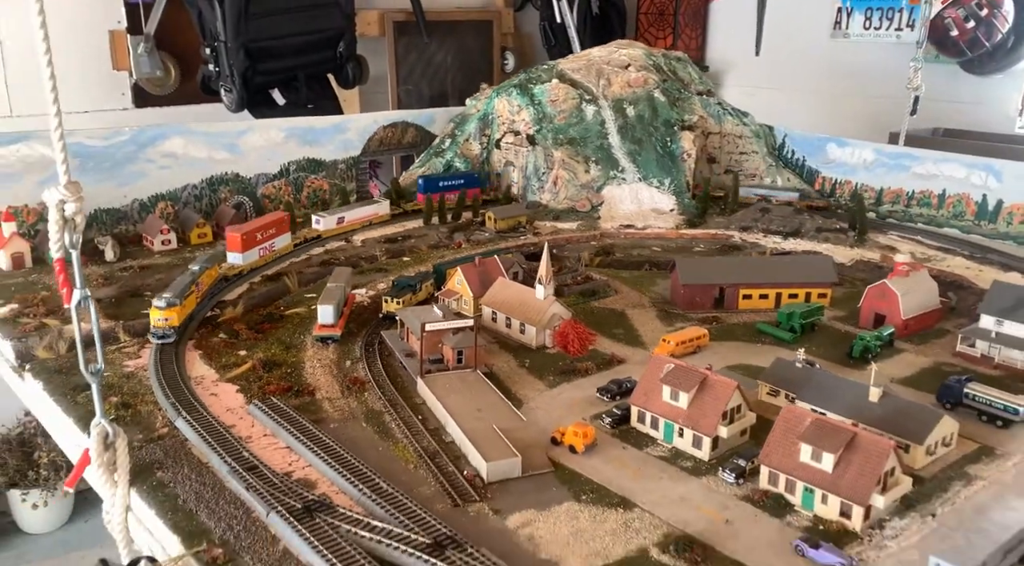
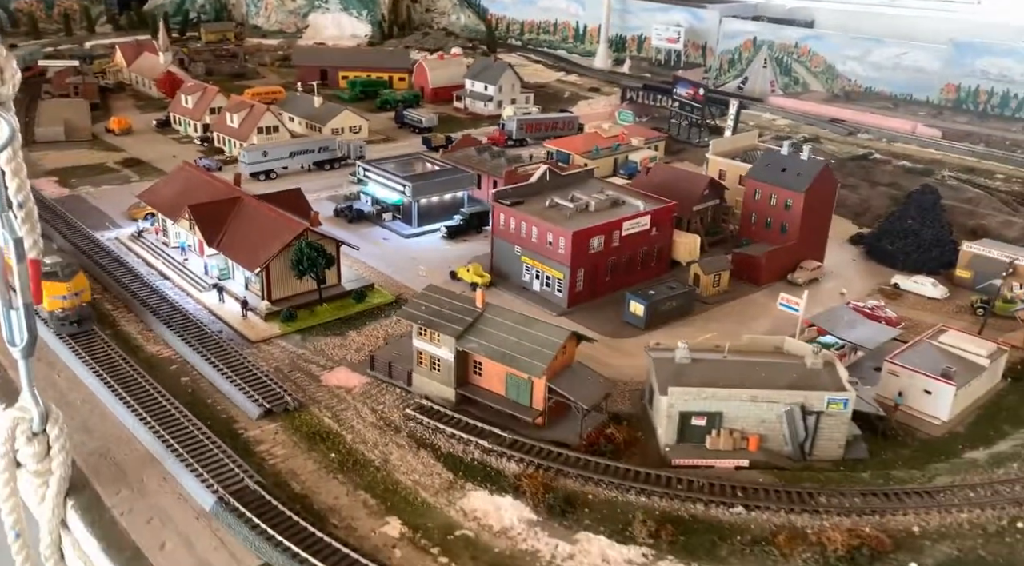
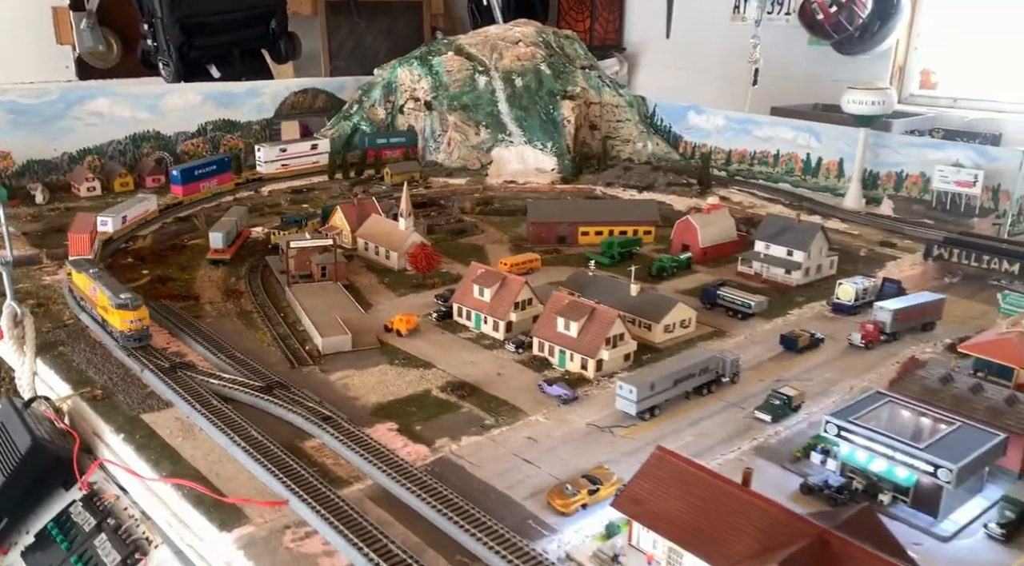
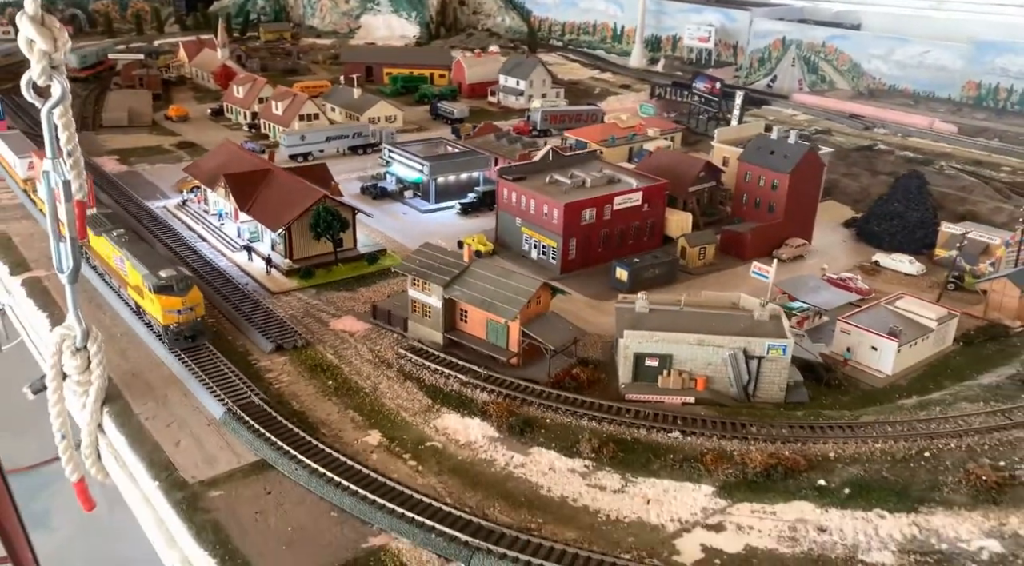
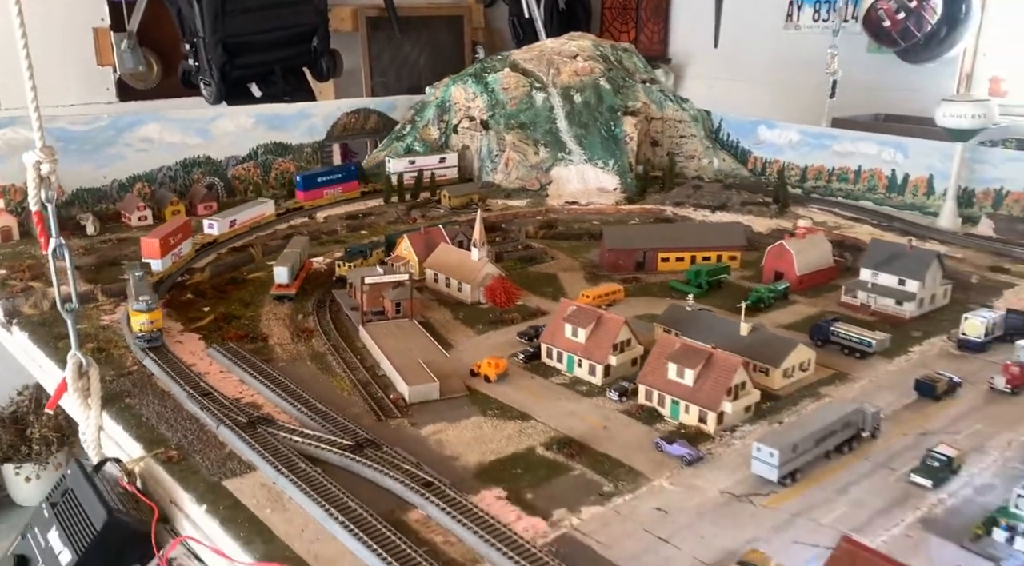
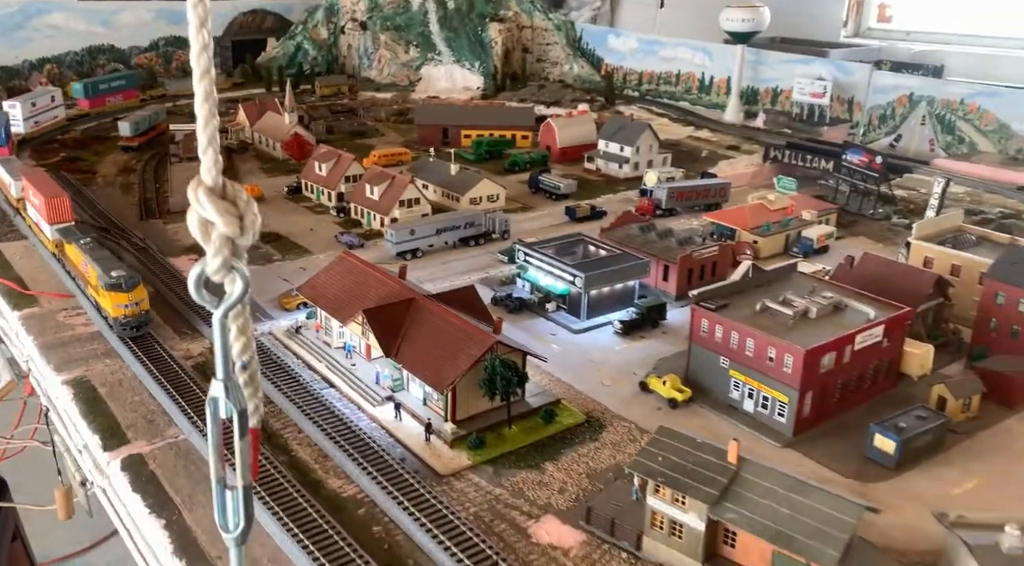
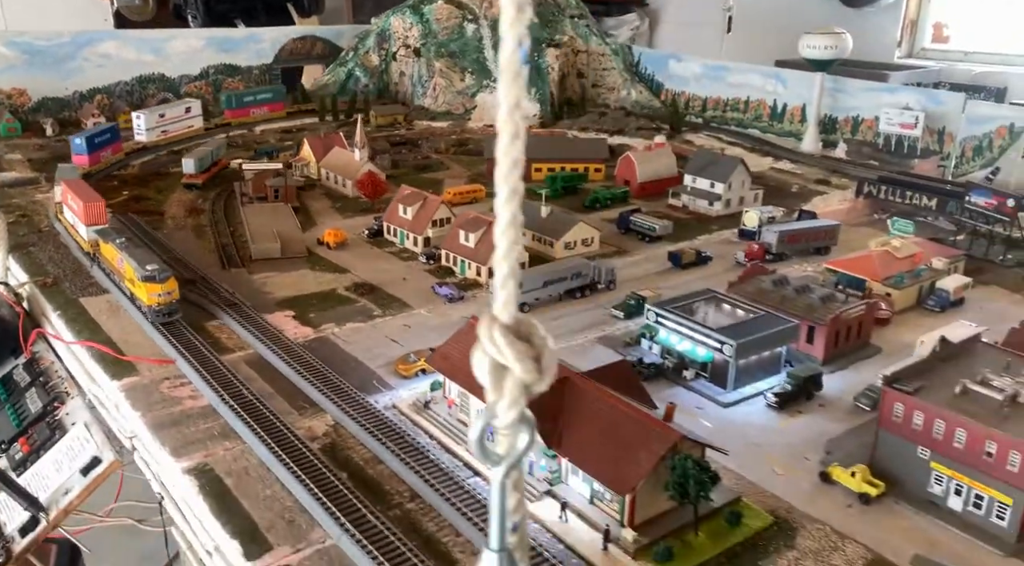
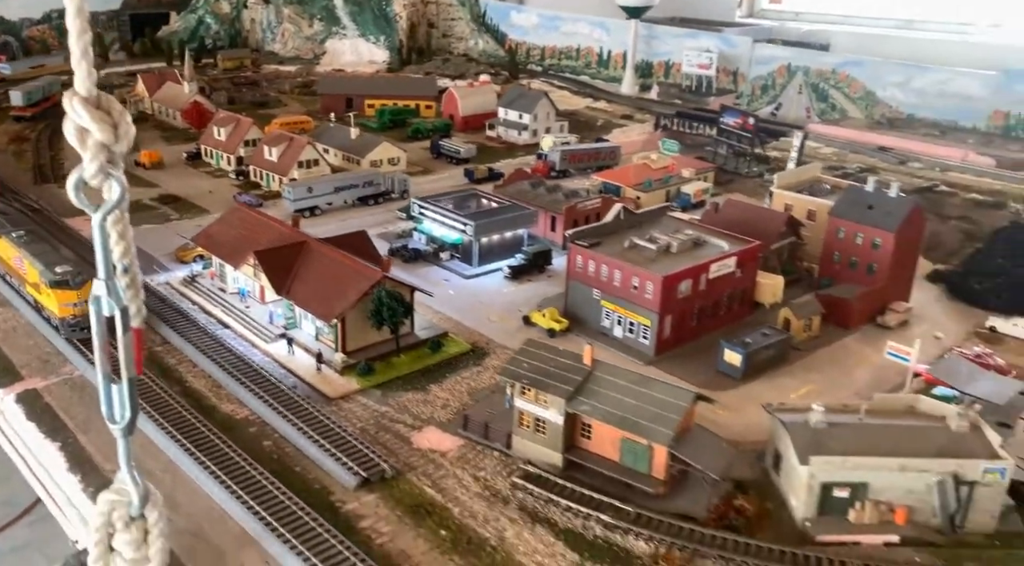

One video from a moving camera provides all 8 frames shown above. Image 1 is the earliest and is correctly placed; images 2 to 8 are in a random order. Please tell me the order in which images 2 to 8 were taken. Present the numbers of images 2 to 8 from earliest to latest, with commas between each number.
5, 3, 7, 6, 8, 2, 4
